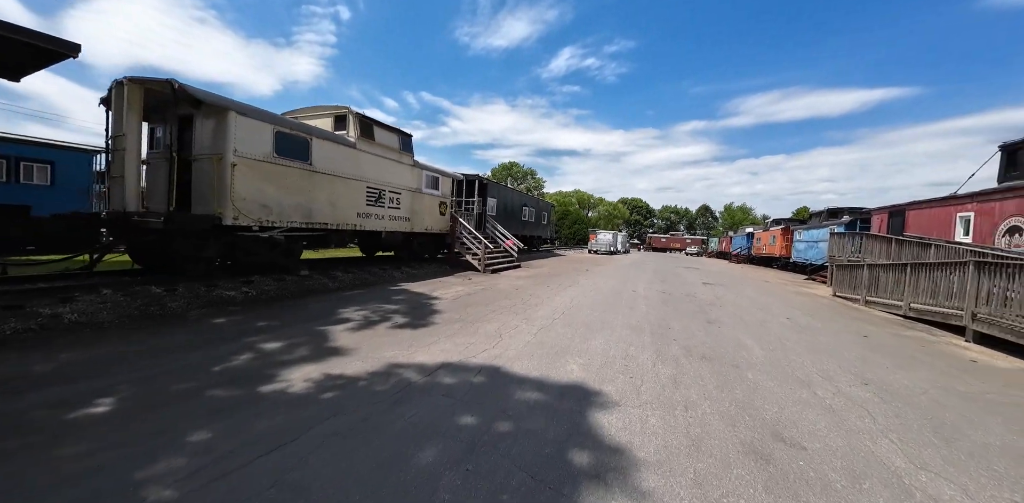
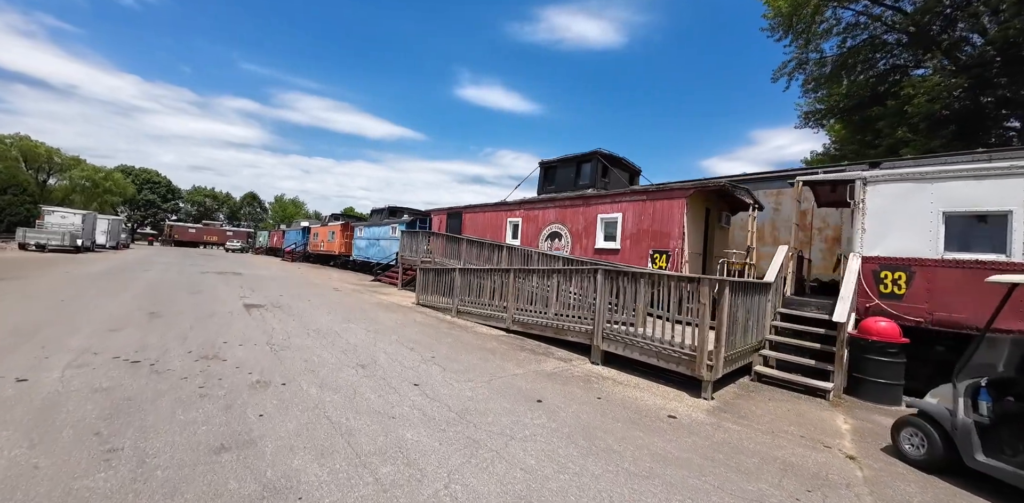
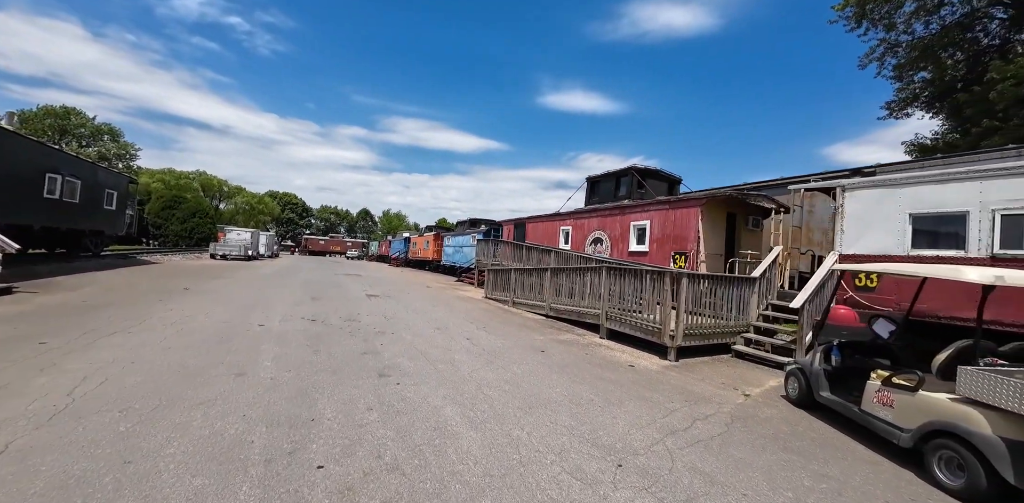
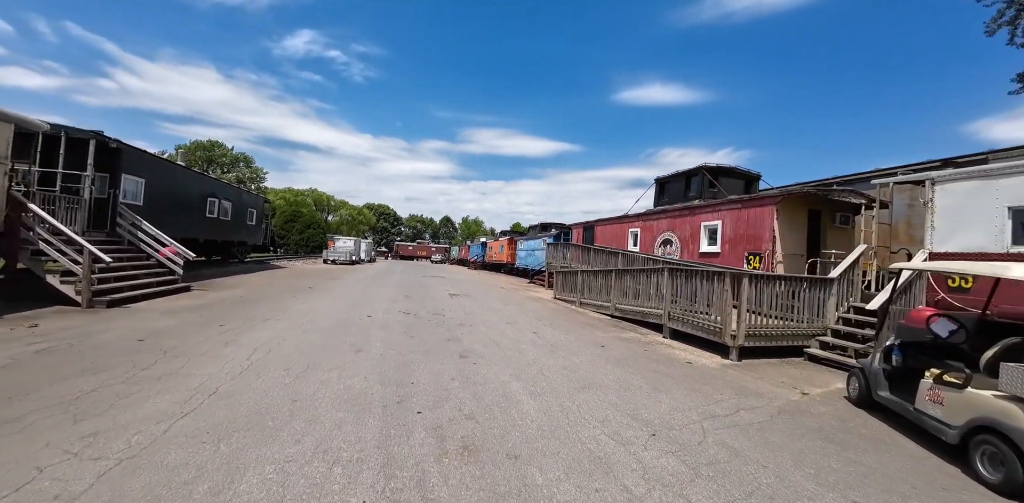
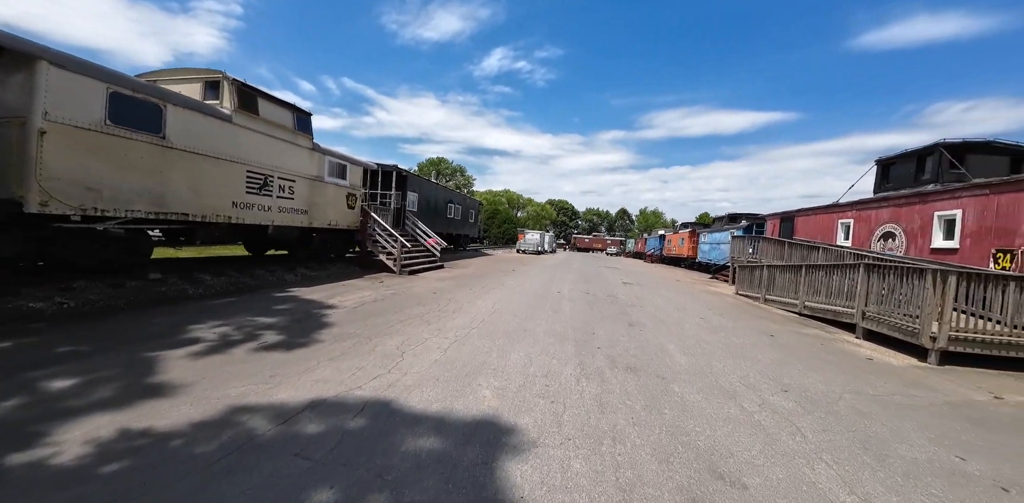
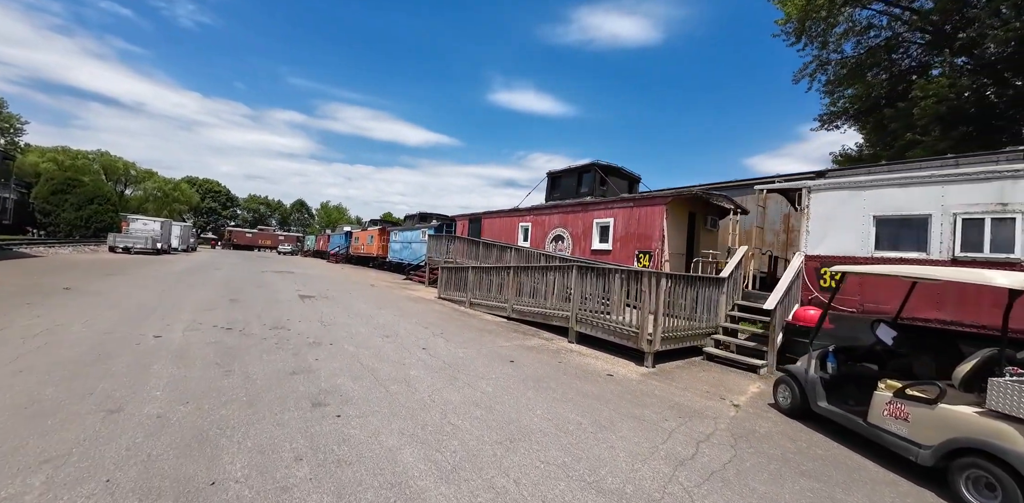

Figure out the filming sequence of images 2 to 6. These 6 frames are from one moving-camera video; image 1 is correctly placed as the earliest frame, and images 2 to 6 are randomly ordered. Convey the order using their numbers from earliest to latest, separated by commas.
5, 4, 3, 6, 2
